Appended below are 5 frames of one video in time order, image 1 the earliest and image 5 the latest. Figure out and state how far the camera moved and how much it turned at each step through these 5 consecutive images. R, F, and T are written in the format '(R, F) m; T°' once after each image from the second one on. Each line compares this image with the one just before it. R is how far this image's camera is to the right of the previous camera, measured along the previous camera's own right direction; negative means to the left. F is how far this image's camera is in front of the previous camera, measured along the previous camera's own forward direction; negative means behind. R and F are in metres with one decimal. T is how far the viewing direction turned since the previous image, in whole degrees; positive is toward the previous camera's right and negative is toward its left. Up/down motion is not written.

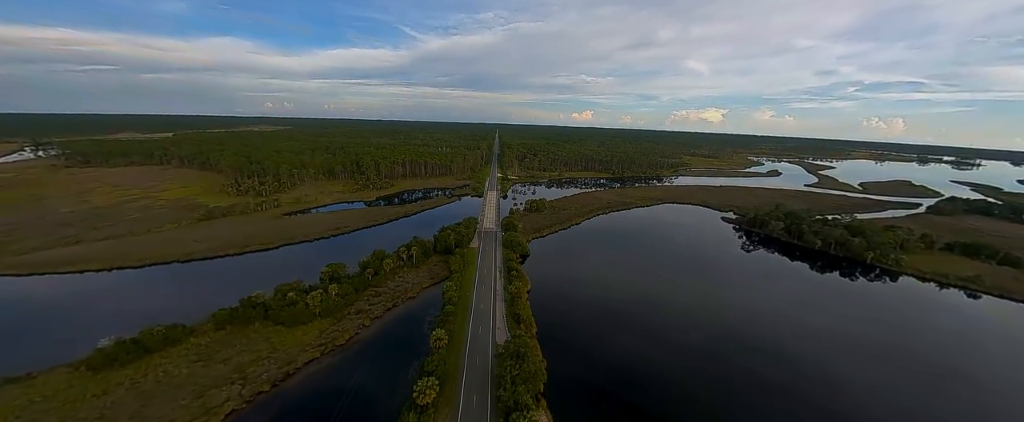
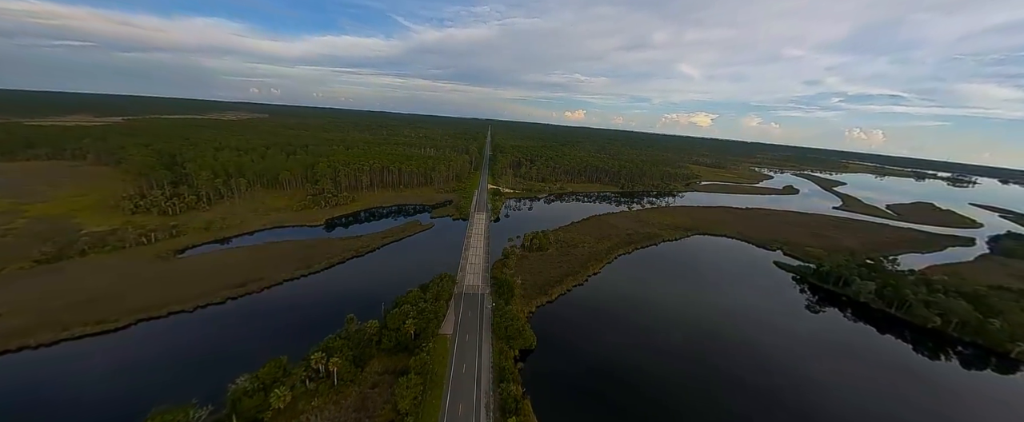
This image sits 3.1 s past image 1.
(-0.9, +16.9) m; +2°
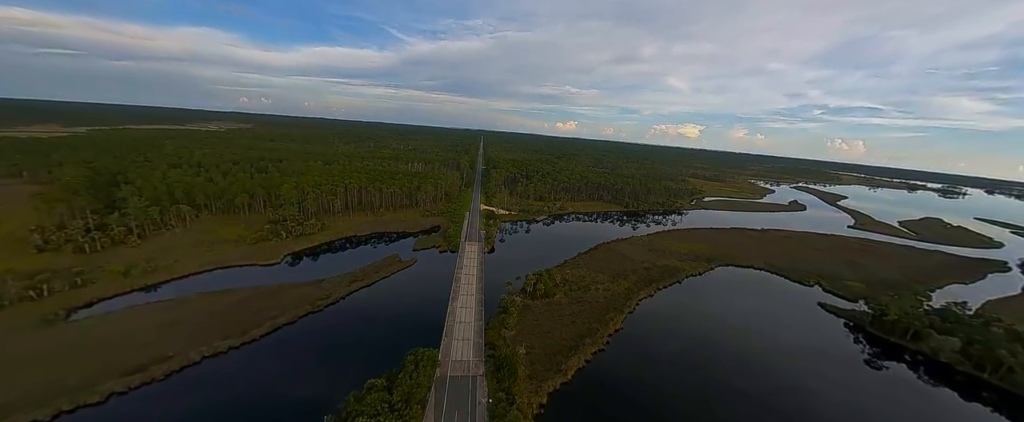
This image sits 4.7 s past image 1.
(-0.8, +8.8) m; +1°
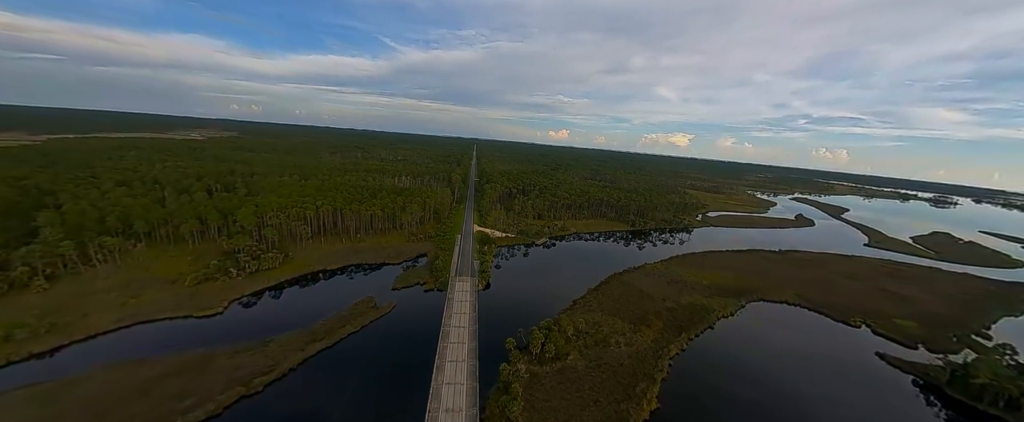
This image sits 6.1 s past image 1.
(-0.9, +7.9) m; +1°
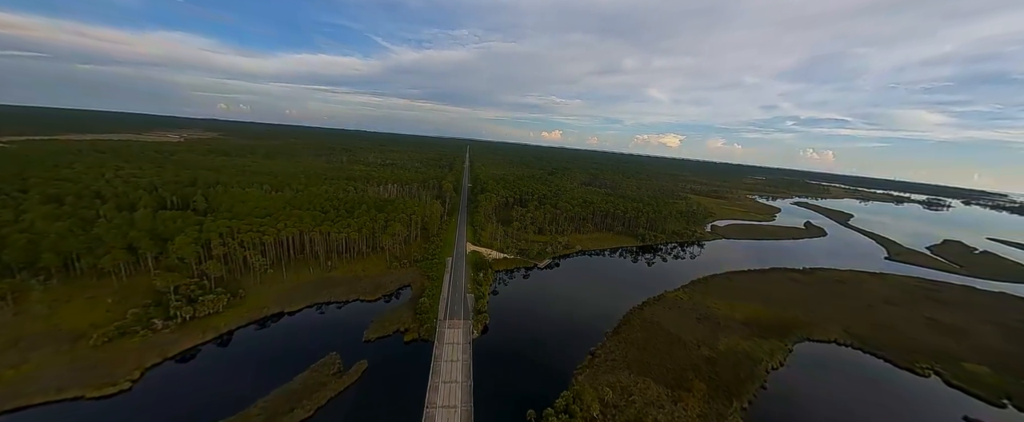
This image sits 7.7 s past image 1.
(-1.2, +8.5) m; +1°
